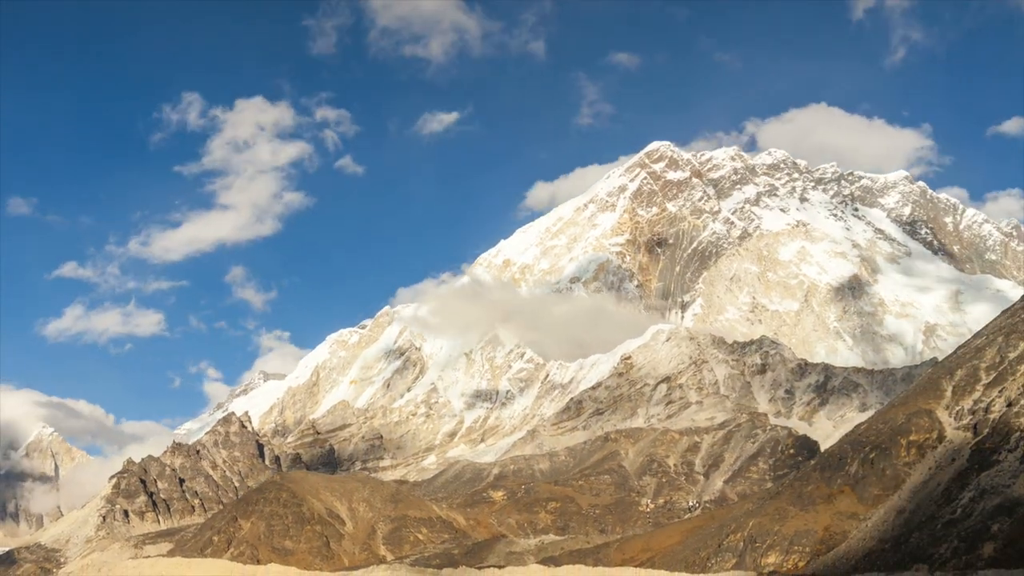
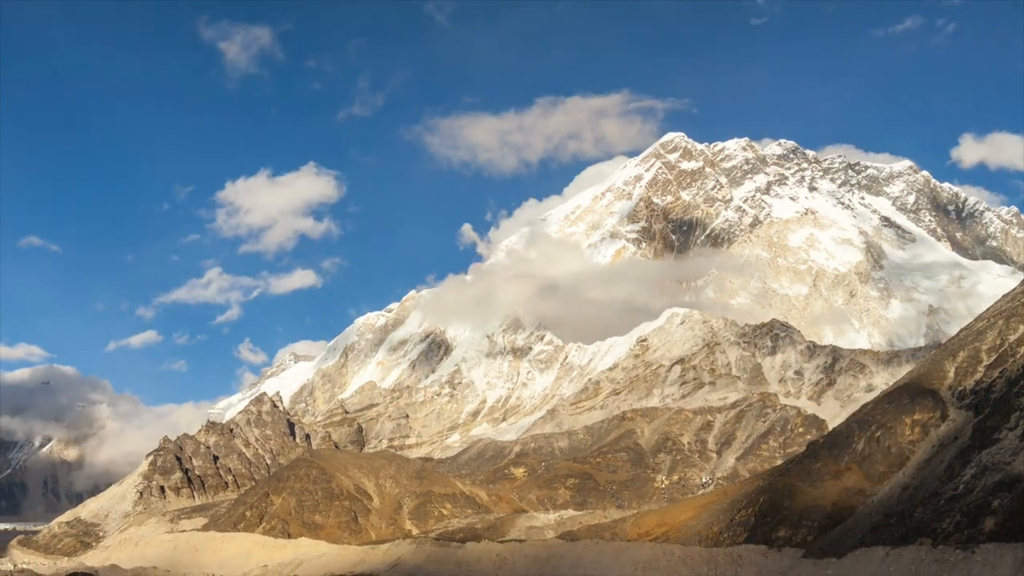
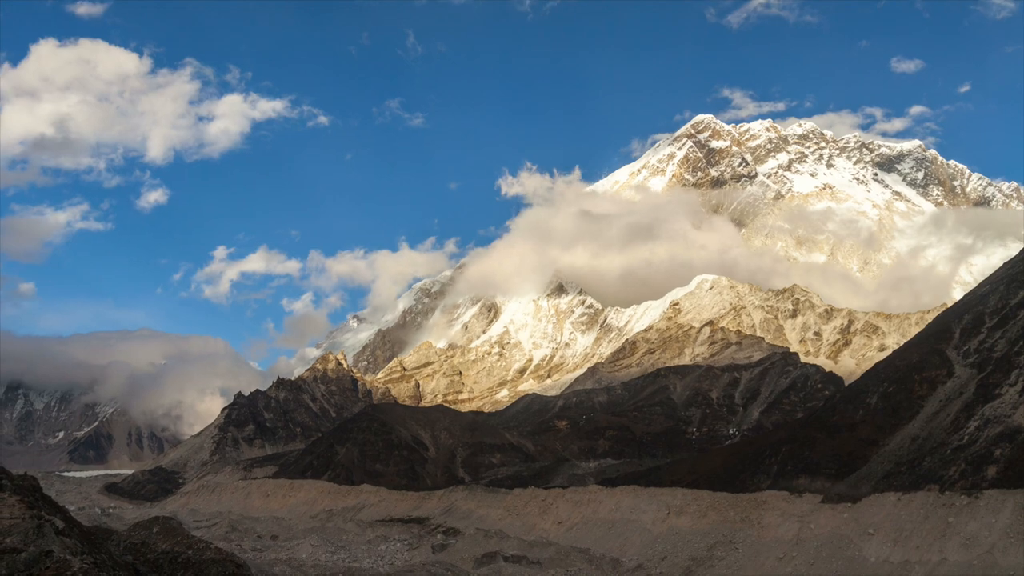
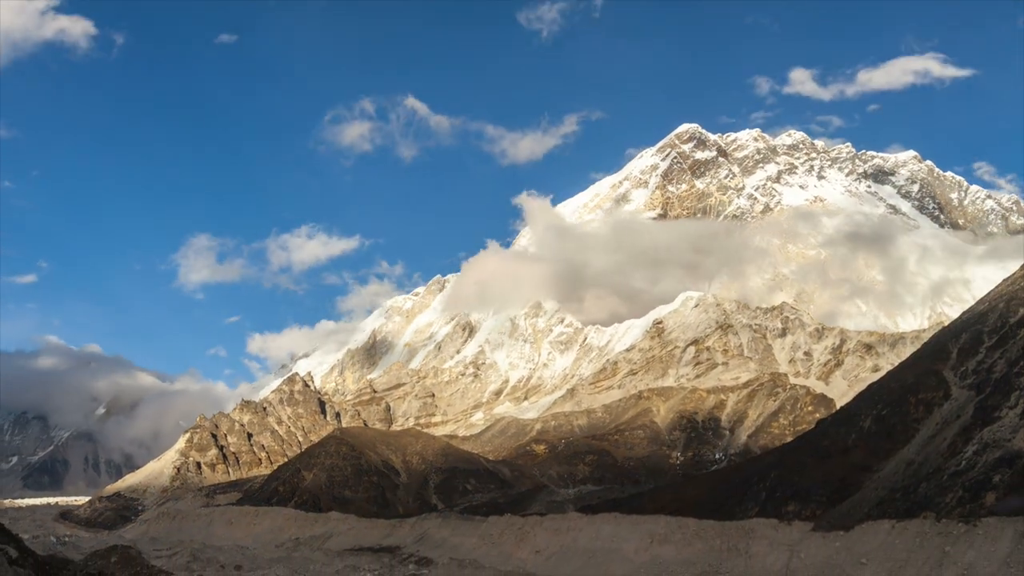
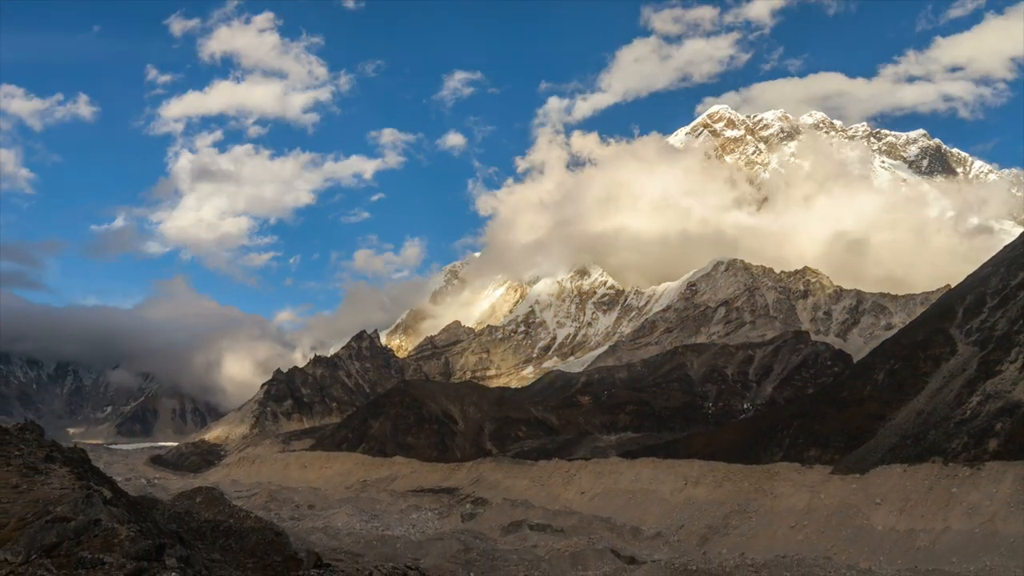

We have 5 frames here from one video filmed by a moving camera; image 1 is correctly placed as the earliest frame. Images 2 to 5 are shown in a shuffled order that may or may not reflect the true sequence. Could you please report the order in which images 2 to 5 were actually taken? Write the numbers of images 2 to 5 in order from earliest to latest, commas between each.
2, 4, 3, 5
